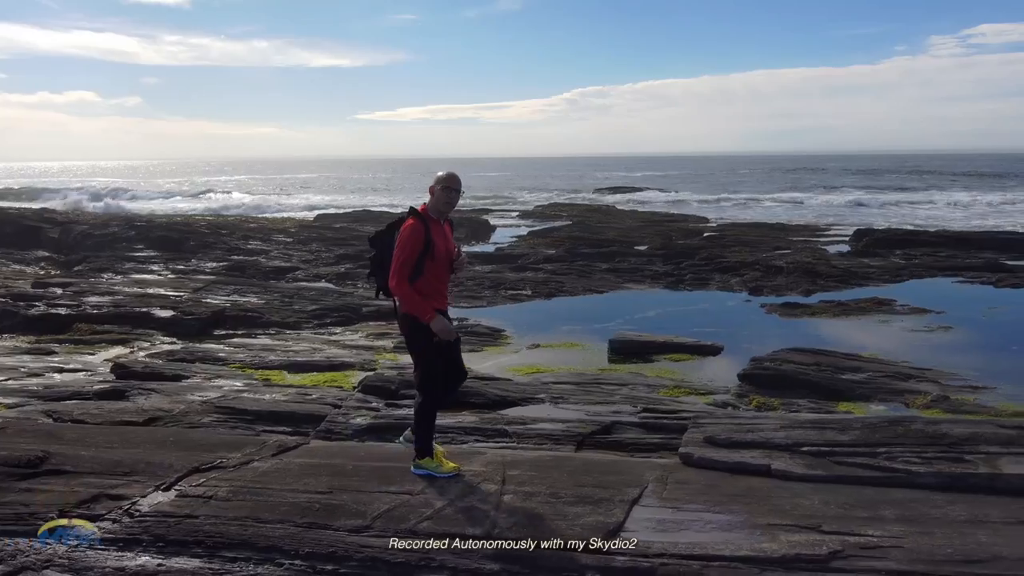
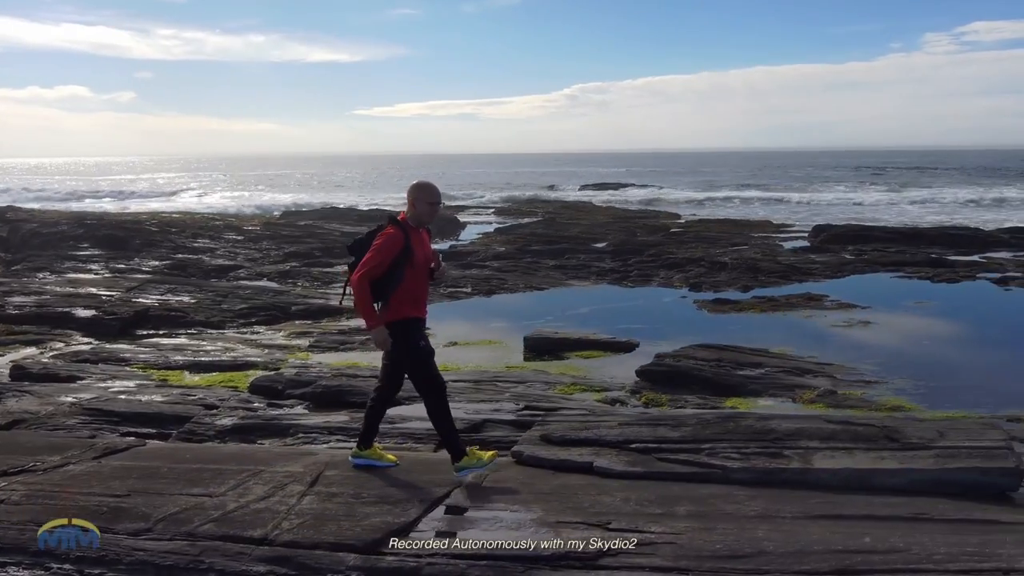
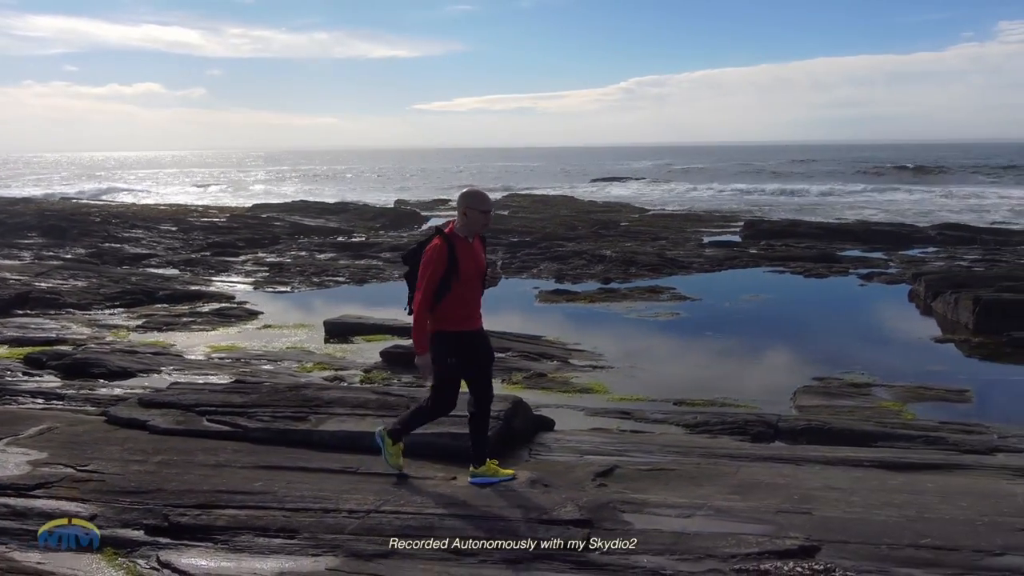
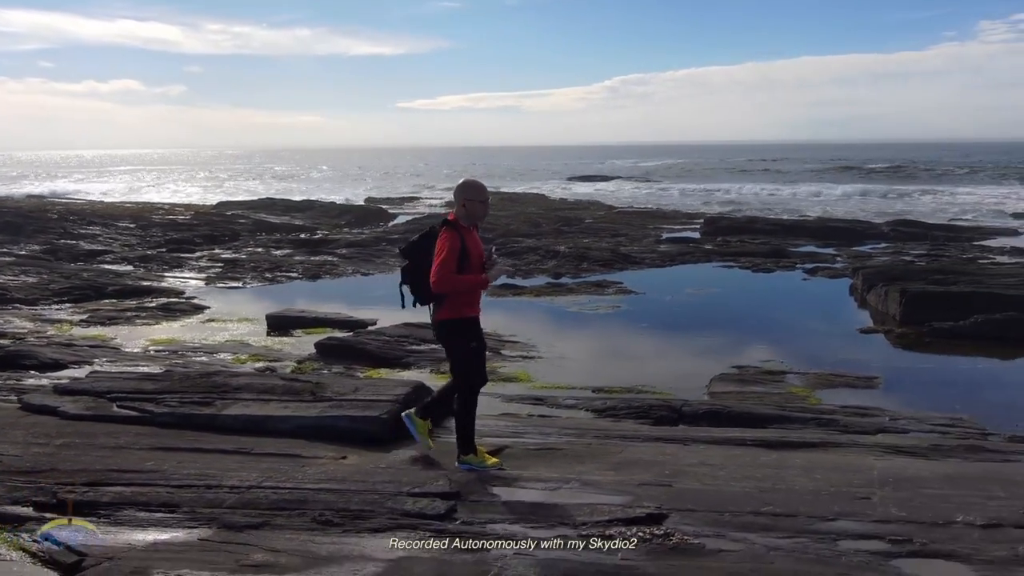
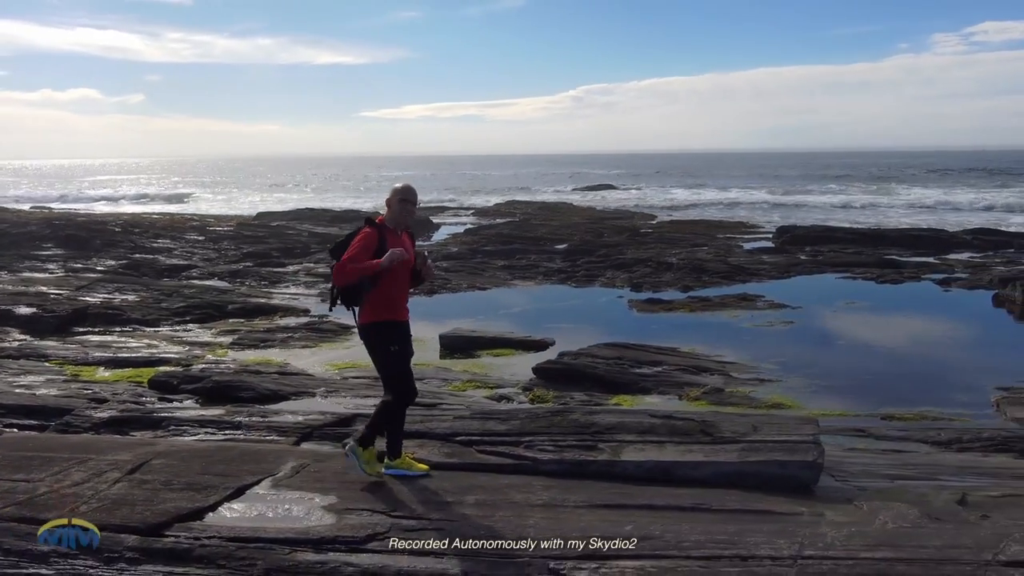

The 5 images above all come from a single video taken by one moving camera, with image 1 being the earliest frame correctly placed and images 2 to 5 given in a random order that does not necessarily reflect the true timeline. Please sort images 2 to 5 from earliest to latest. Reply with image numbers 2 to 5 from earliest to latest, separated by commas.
2, 5, 3, 4
